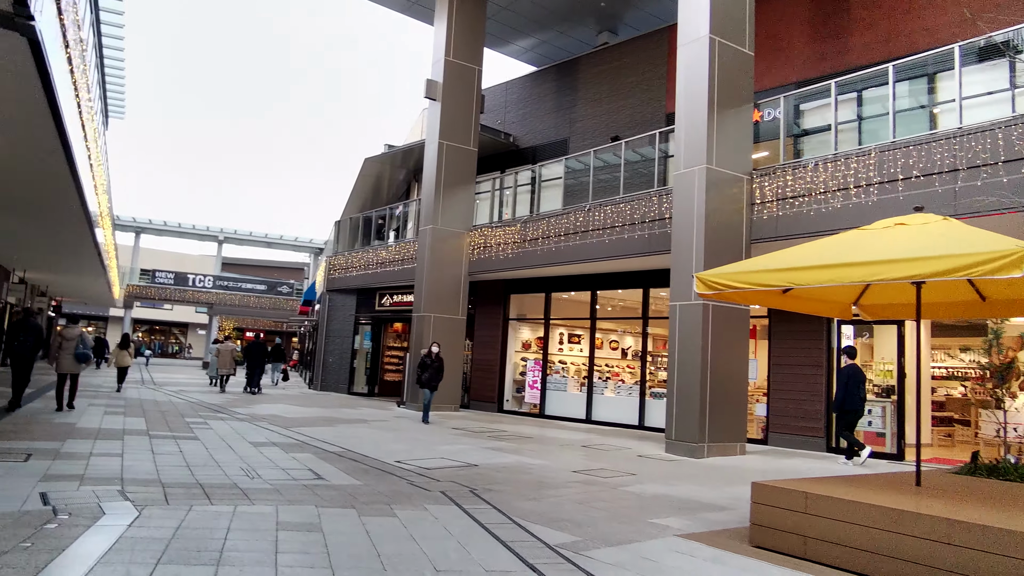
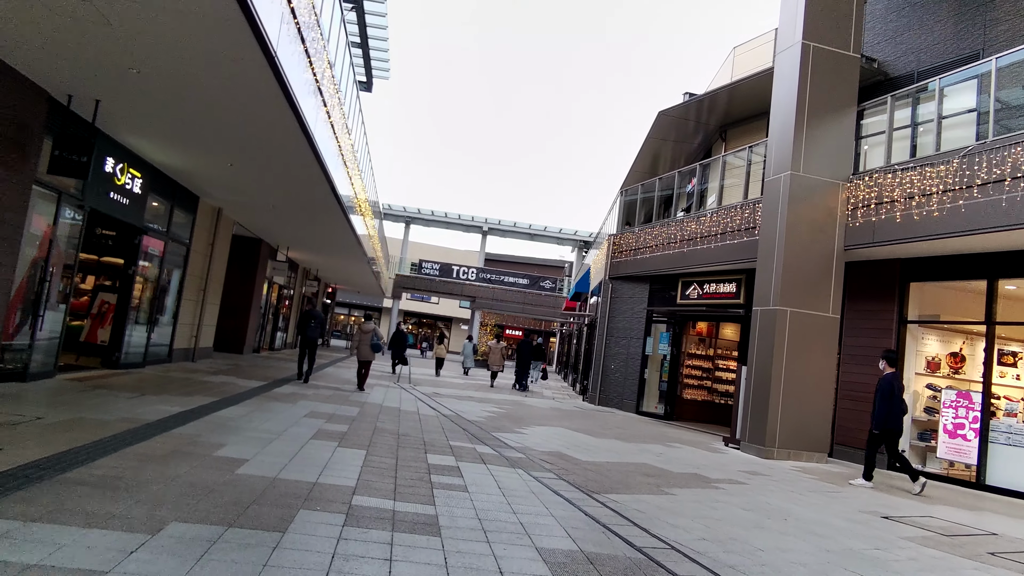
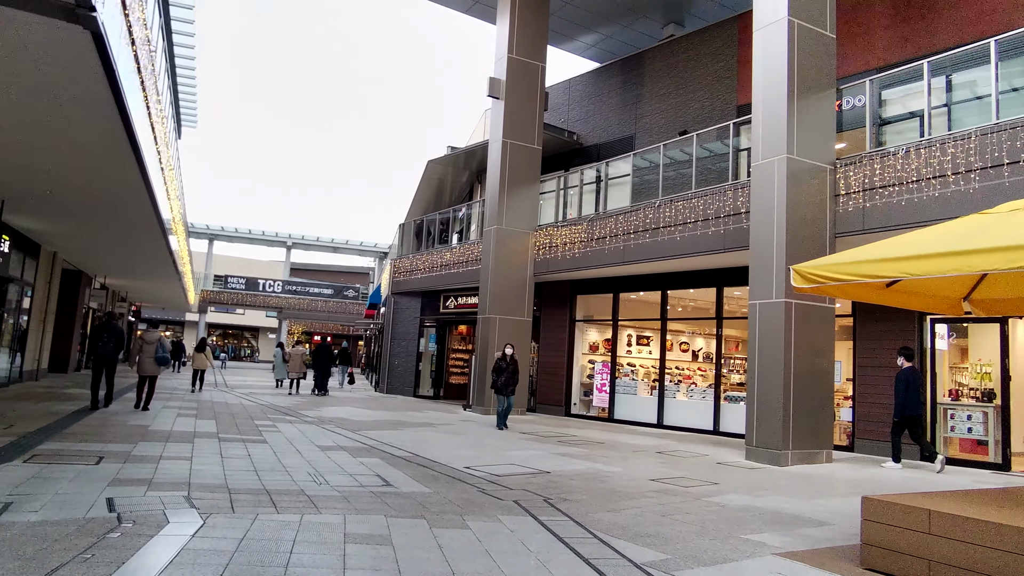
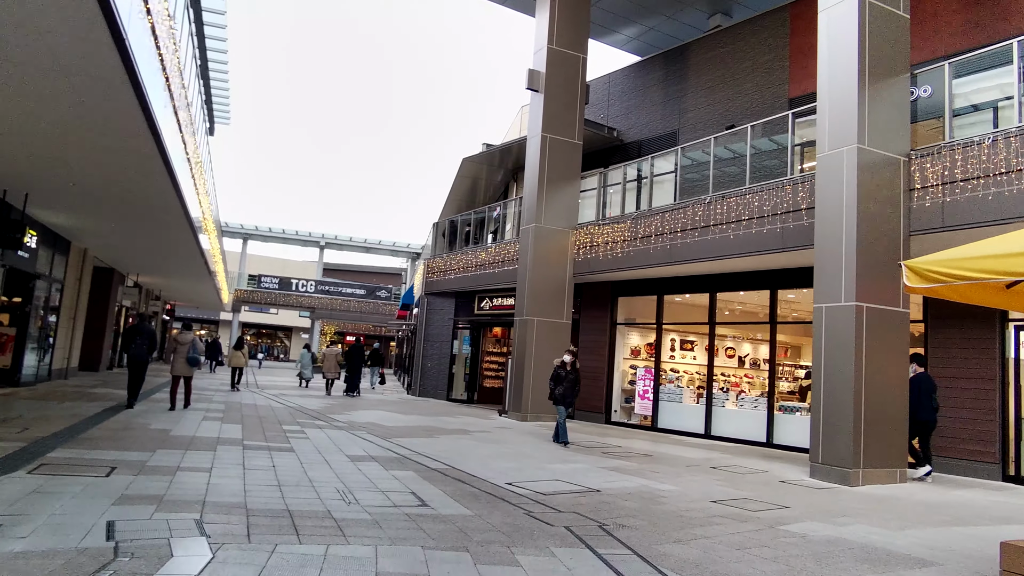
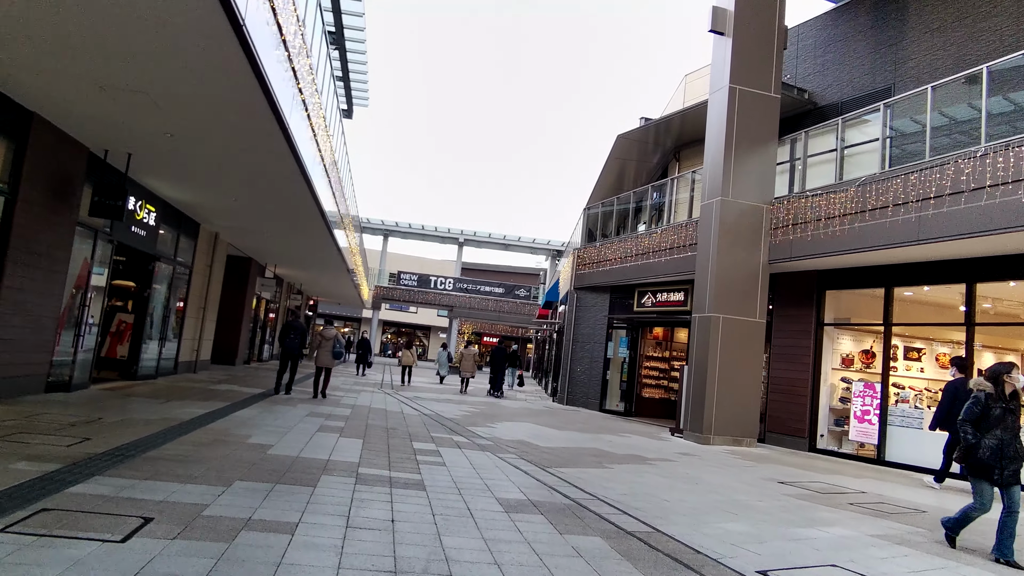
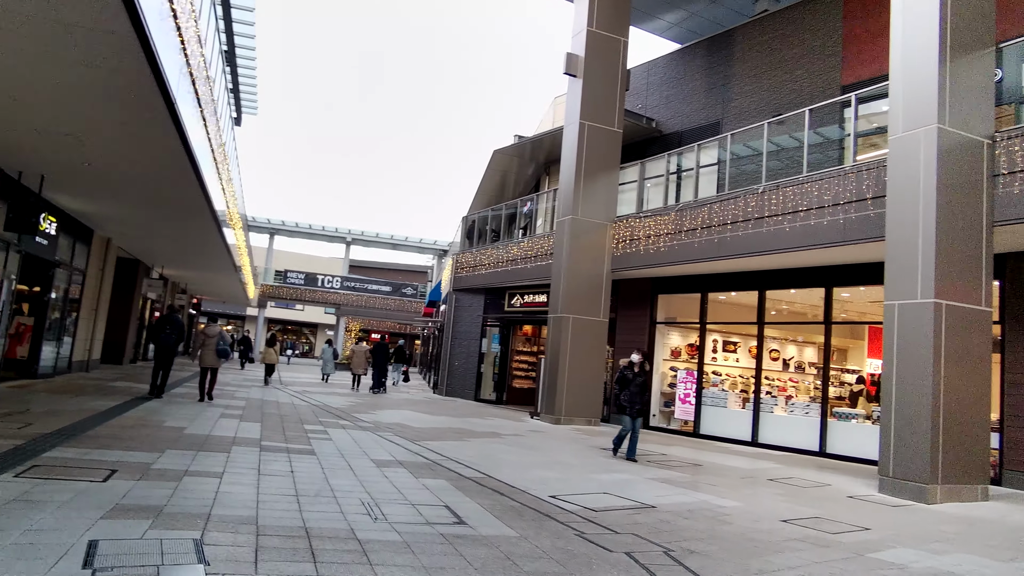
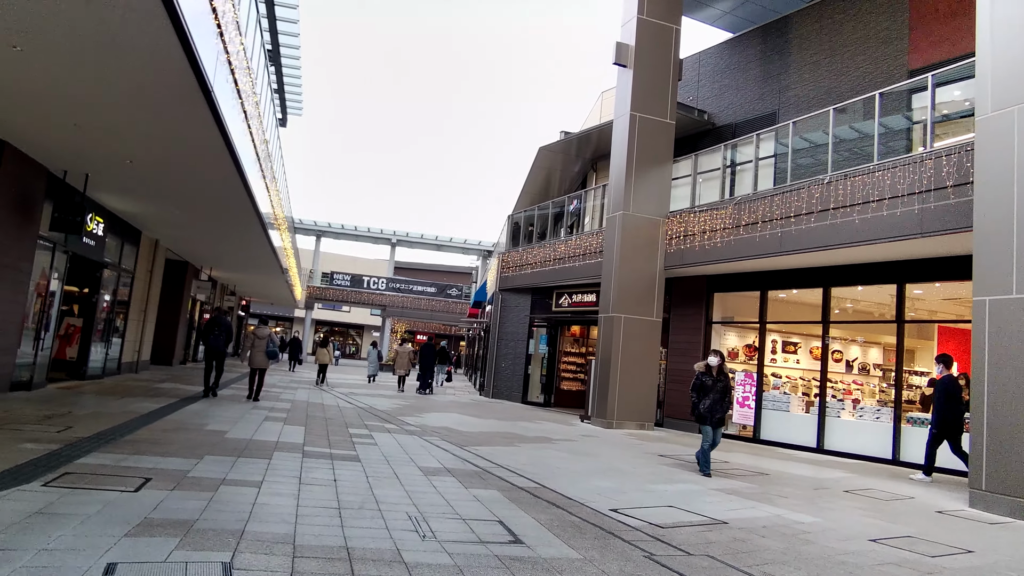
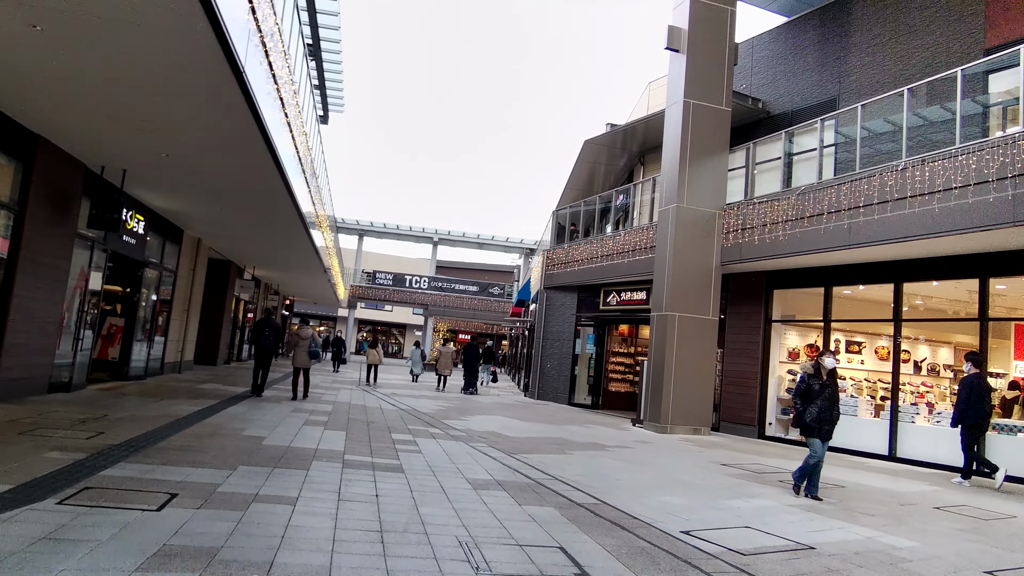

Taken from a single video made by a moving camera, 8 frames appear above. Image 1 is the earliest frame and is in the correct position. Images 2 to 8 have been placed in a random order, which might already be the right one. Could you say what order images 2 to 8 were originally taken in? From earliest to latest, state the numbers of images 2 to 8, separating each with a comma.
3, 4, 6, 7, 8, 5, 2
